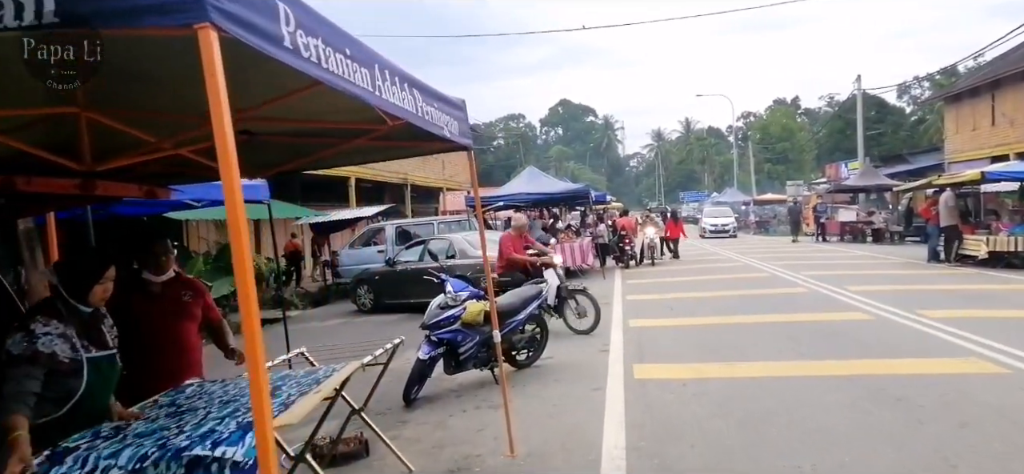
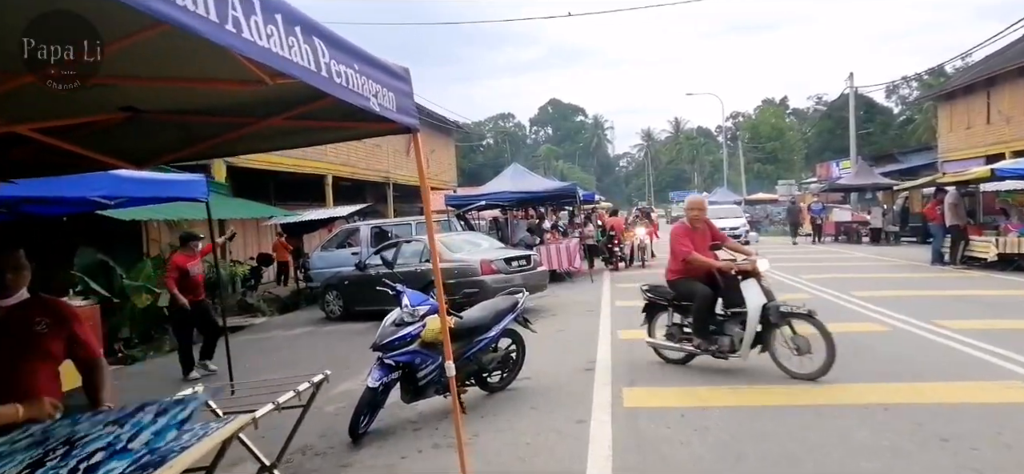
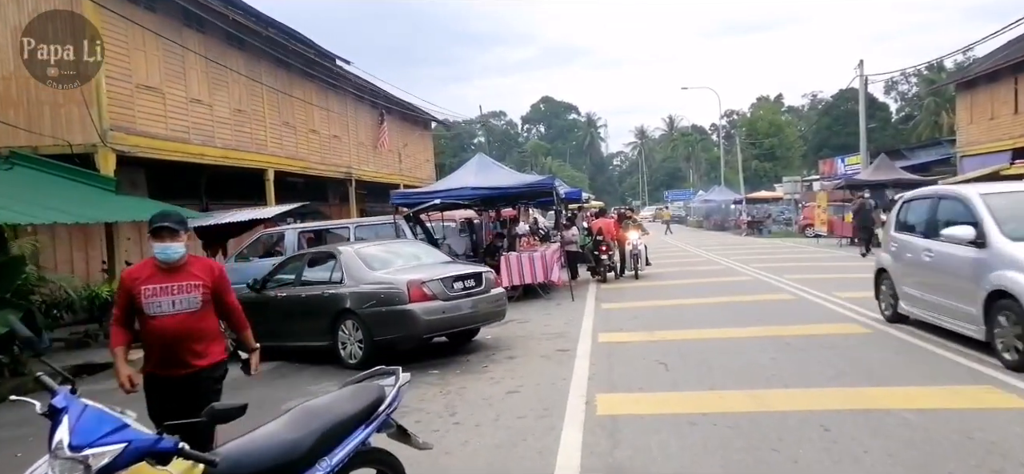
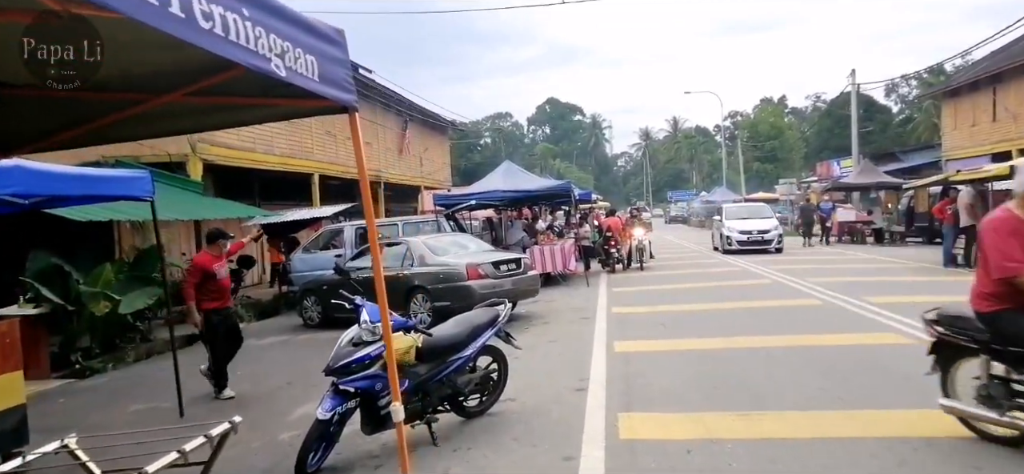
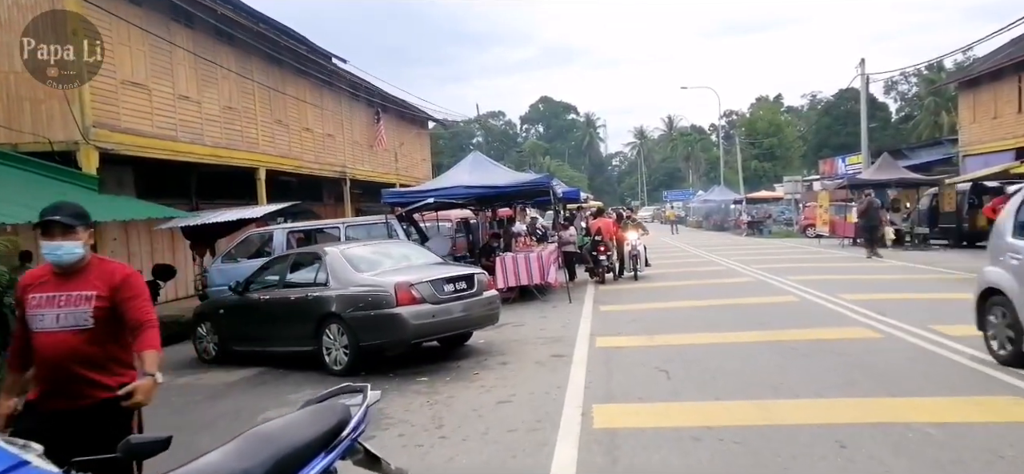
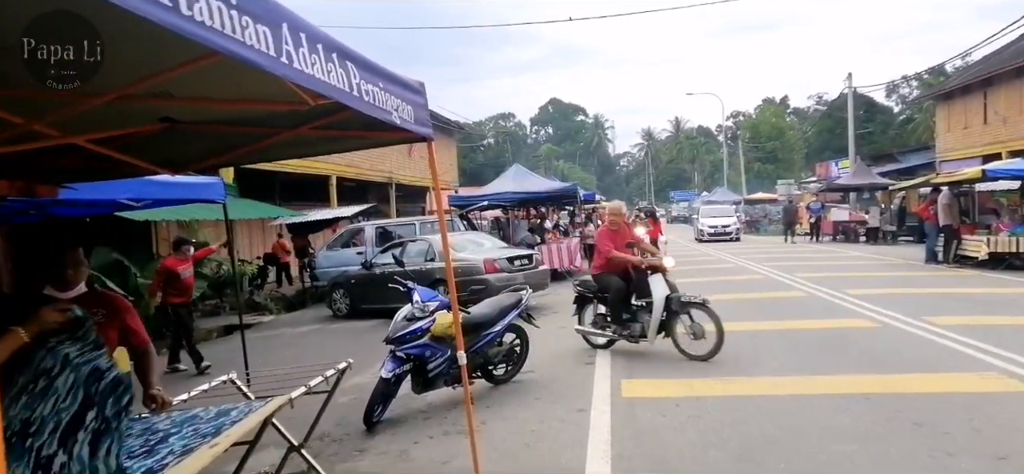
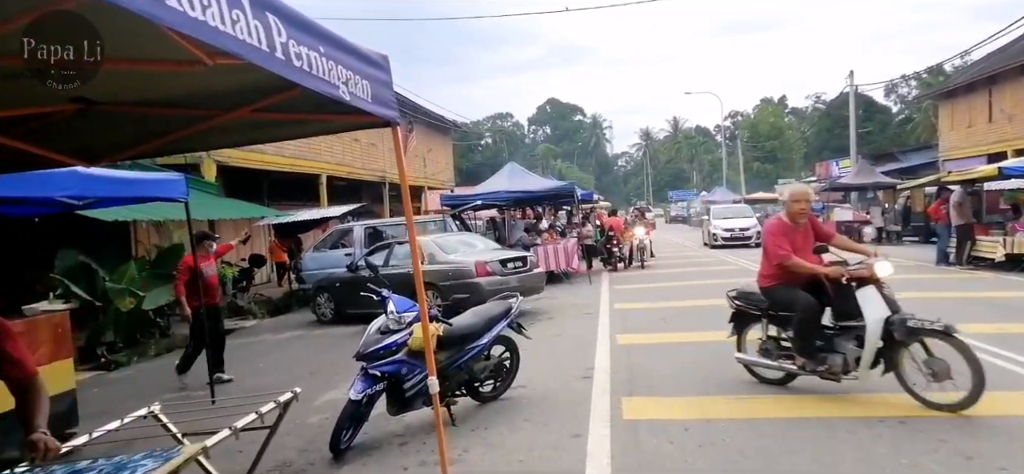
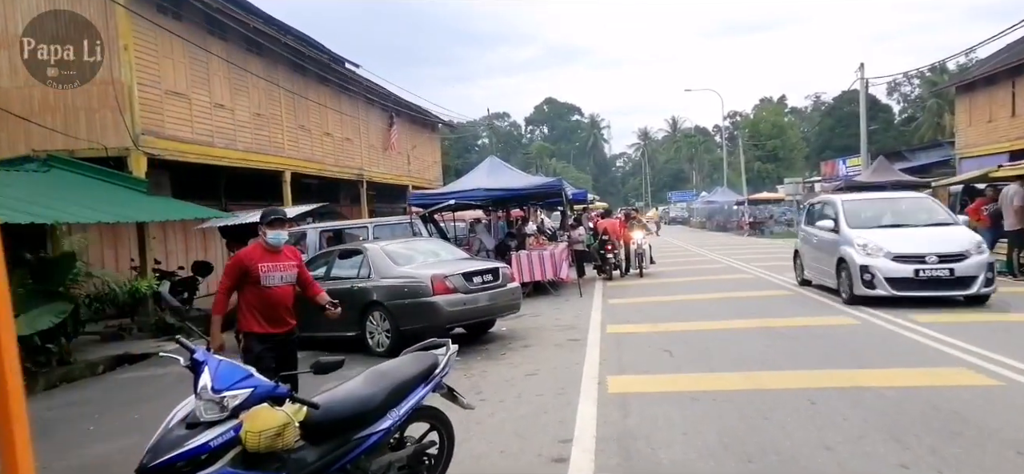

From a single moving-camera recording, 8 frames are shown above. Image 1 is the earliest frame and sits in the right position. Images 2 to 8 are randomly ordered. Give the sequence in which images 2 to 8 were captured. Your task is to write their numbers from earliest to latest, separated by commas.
6, 2, 7, 4, 8, 3, 5
